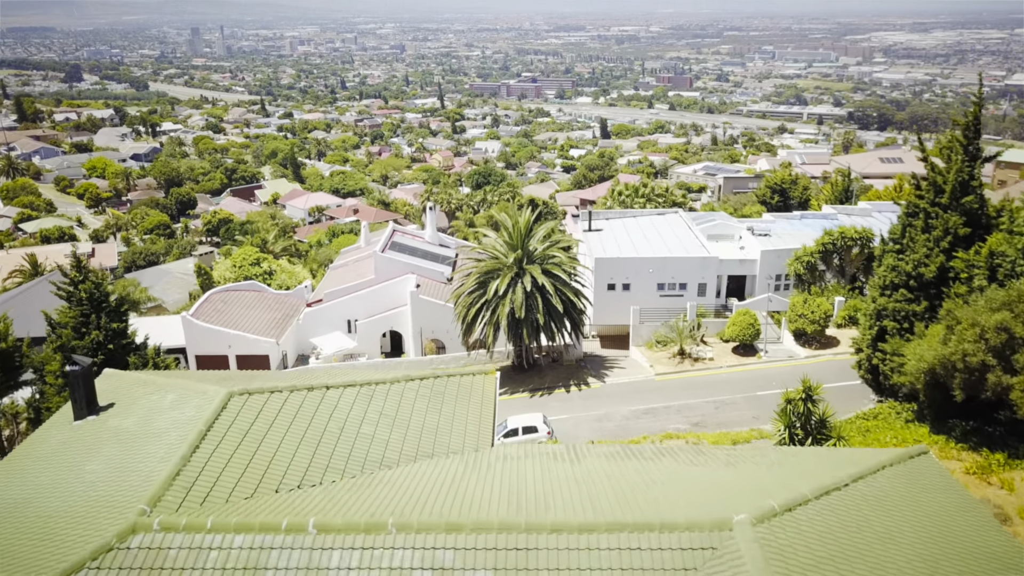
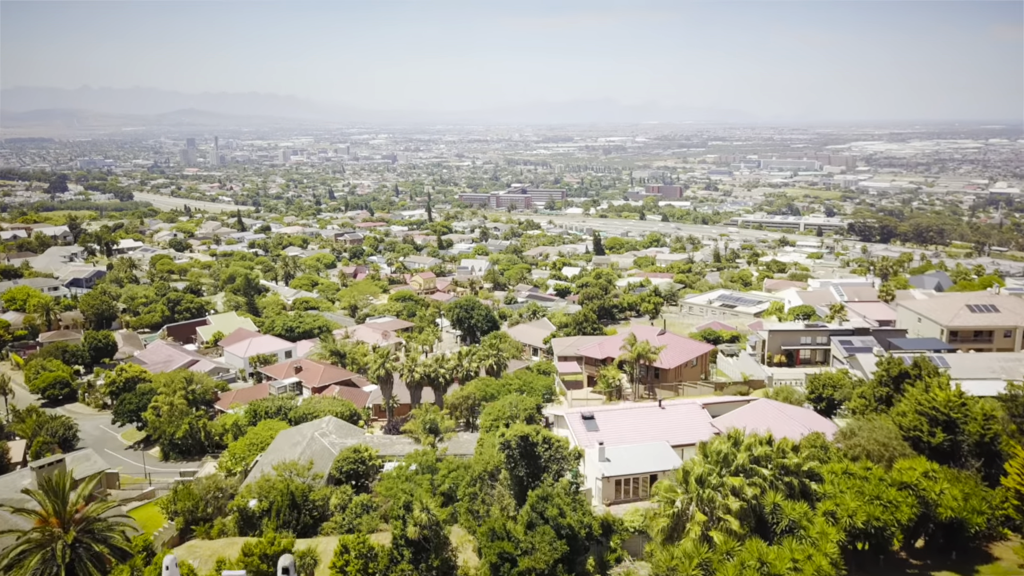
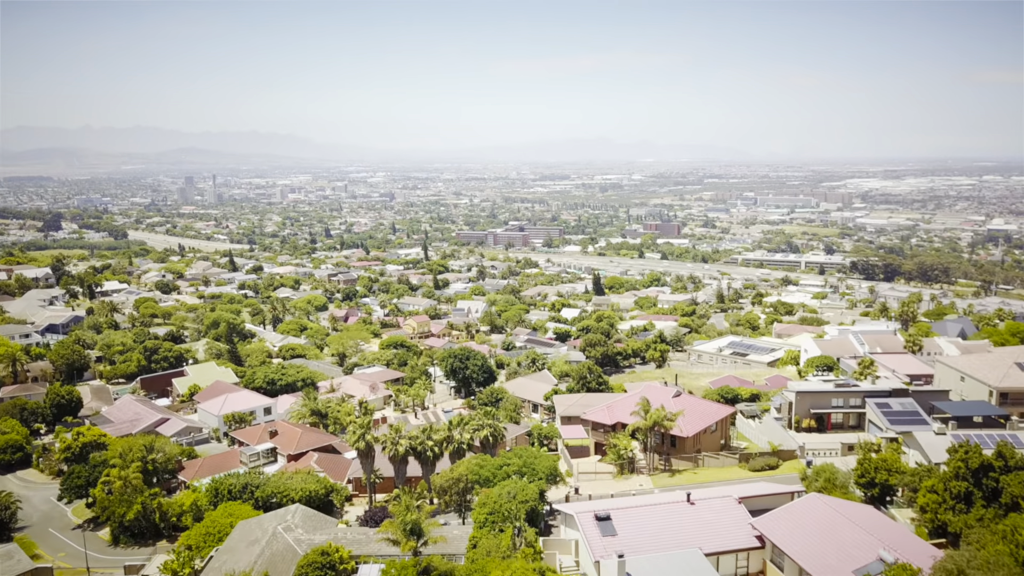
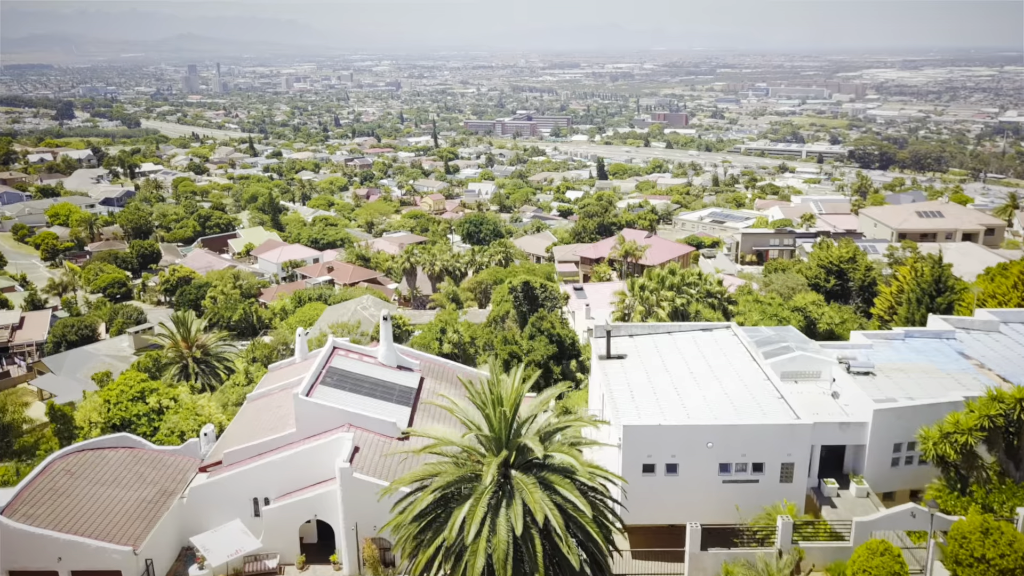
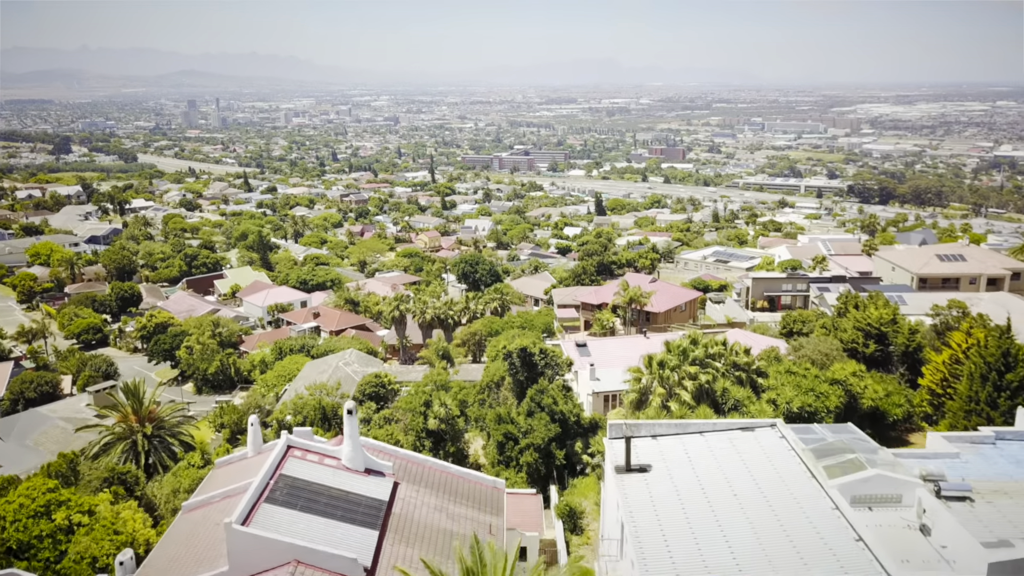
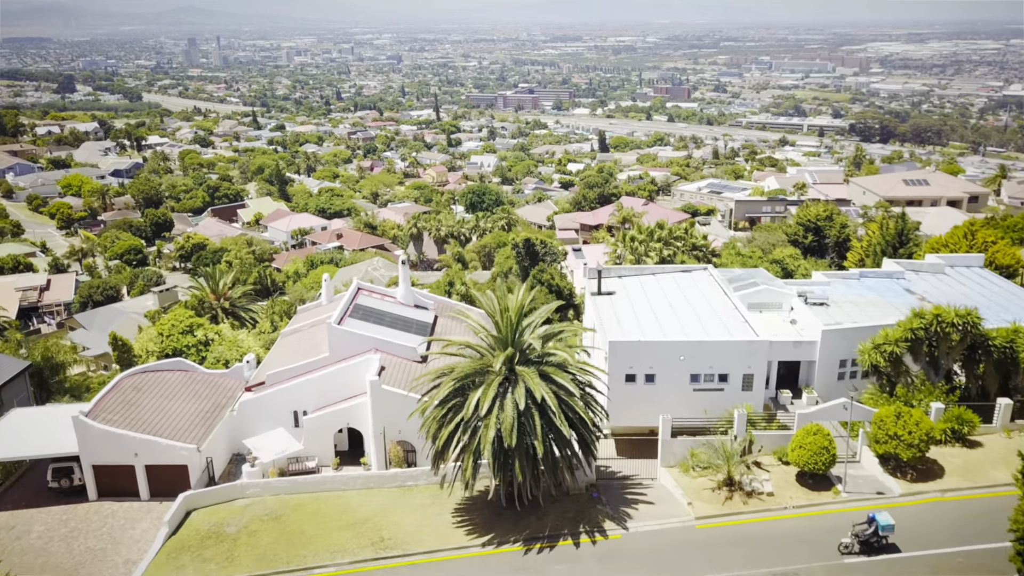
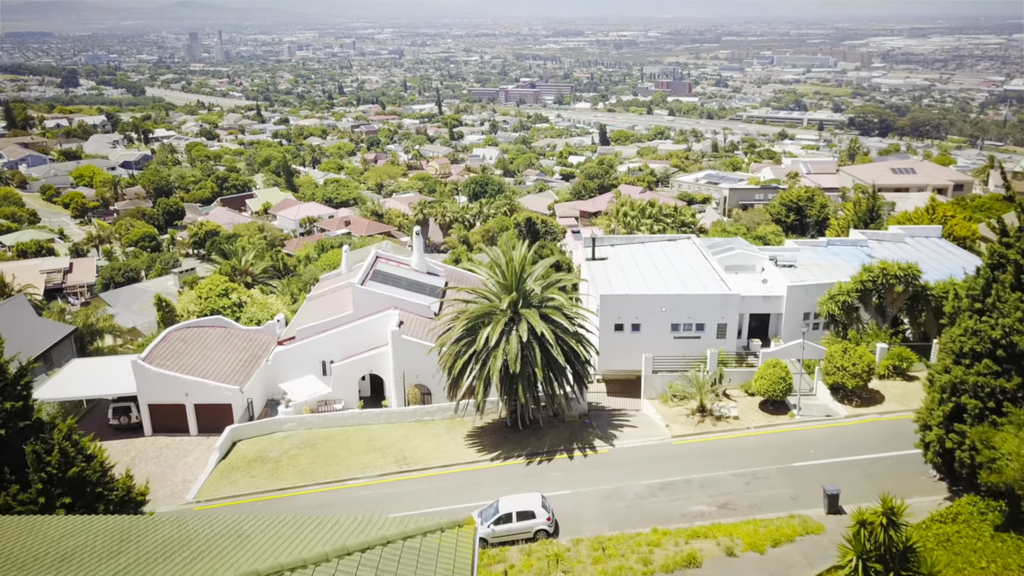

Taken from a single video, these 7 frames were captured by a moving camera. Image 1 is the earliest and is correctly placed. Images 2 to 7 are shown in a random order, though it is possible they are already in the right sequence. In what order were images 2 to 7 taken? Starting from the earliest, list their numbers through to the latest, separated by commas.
7, 6, 4, 5, 2, 3
